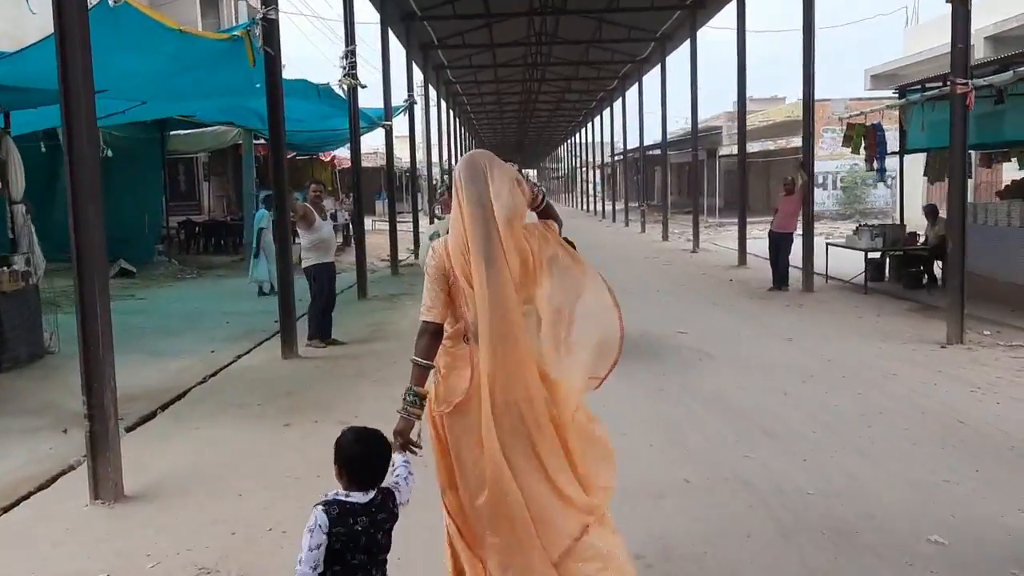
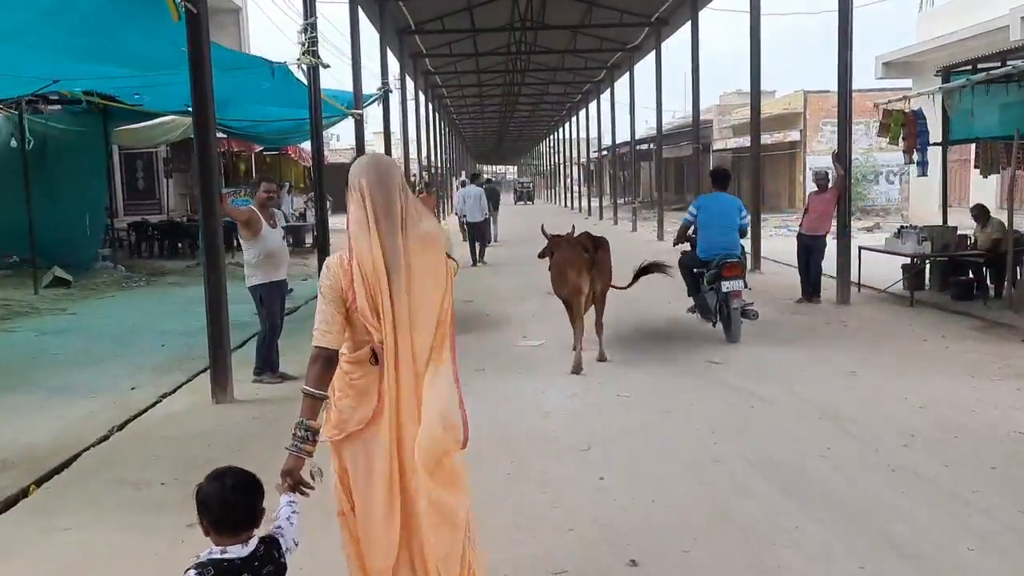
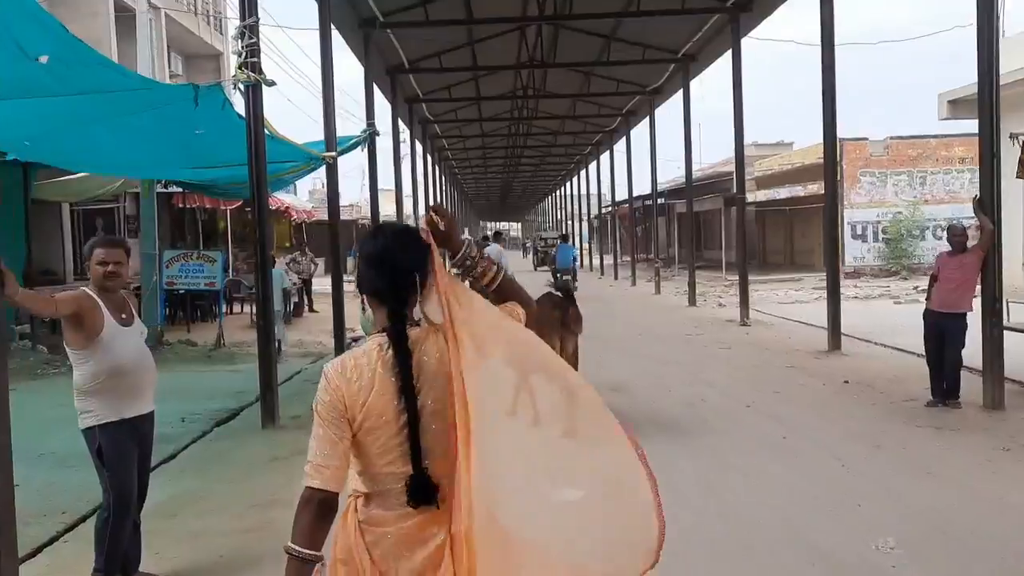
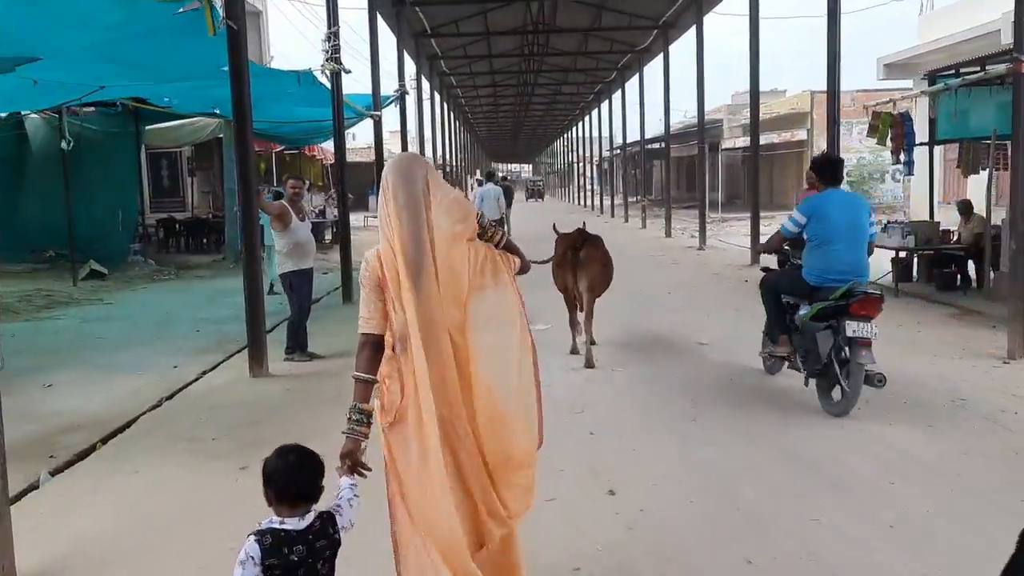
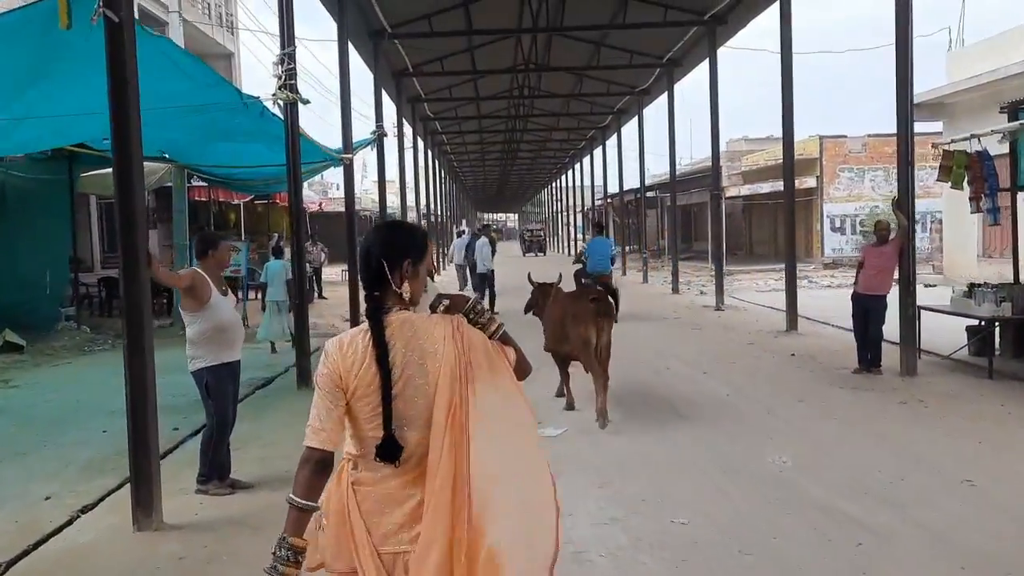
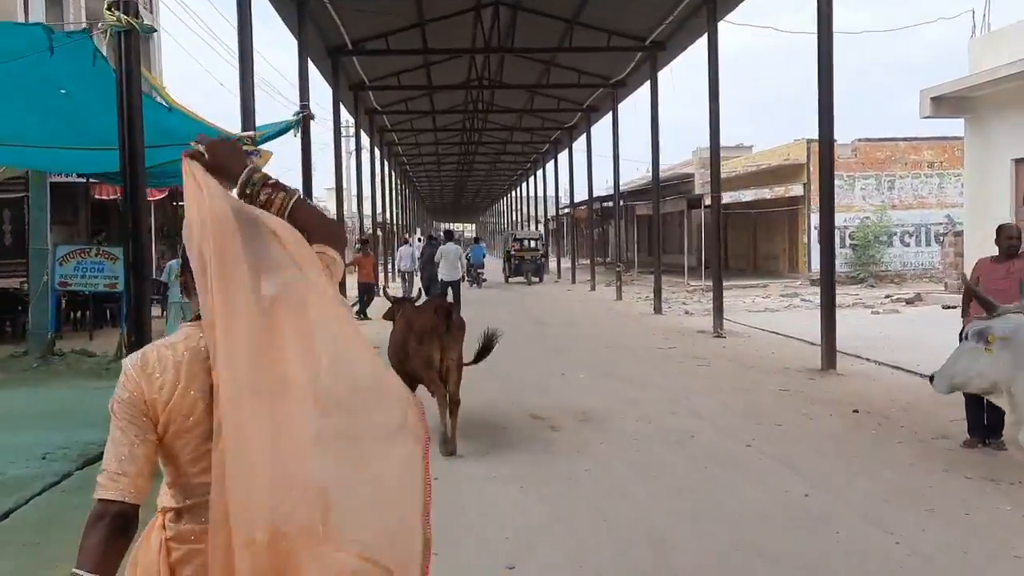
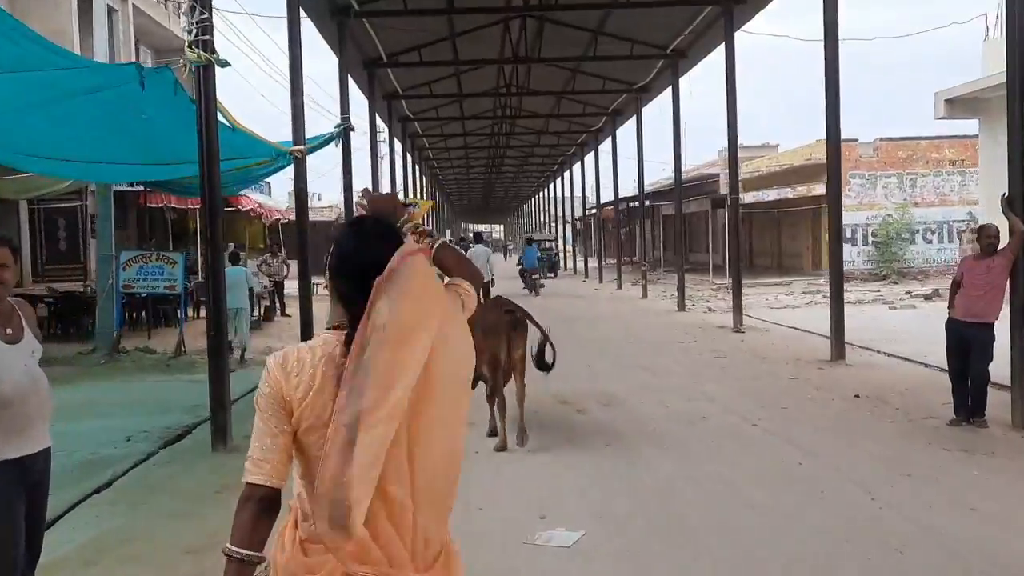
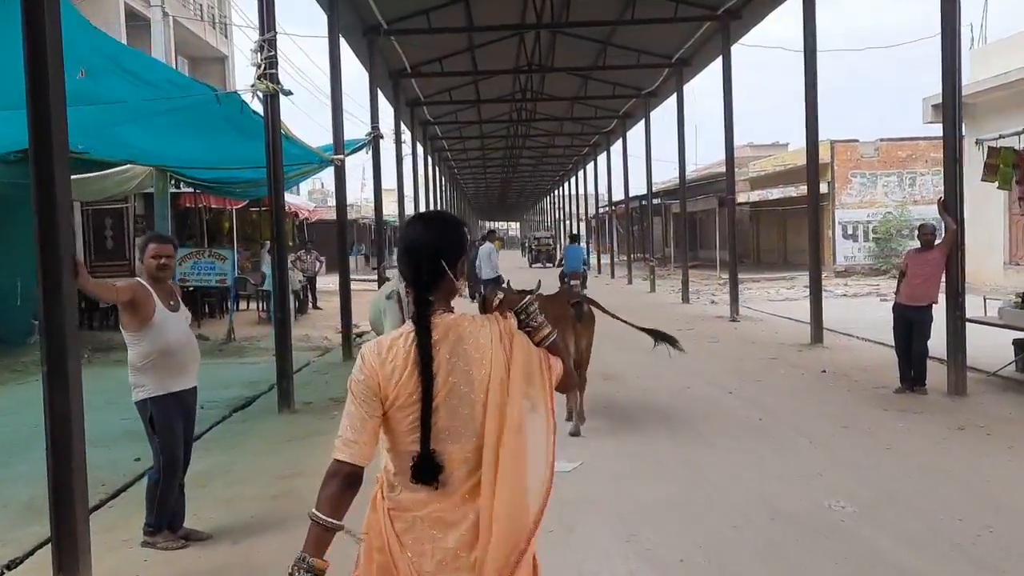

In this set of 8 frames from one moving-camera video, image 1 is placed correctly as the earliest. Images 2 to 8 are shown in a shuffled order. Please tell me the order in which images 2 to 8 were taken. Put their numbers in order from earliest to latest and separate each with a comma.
4, 2, 5, 8, 3, 7, 6
